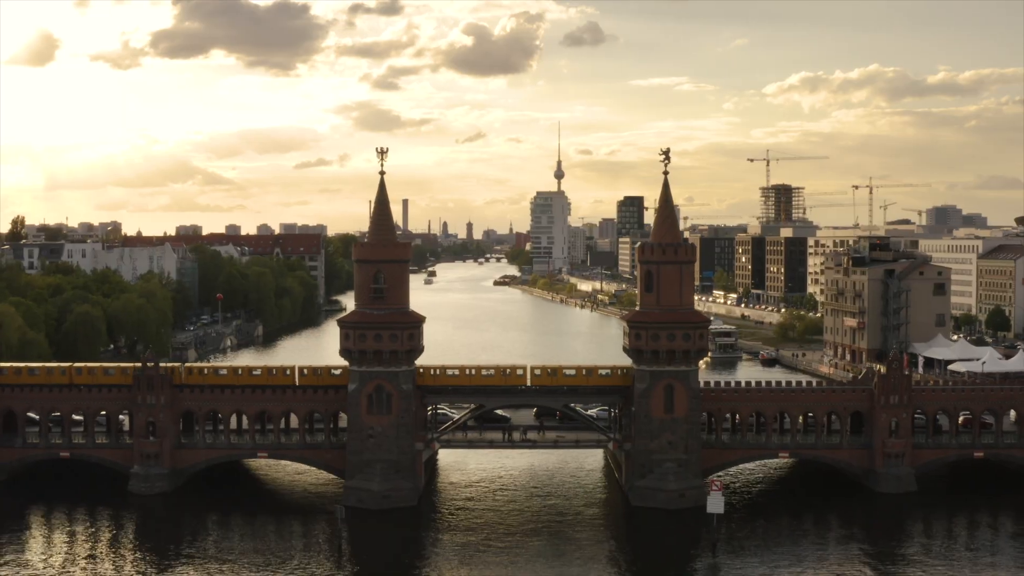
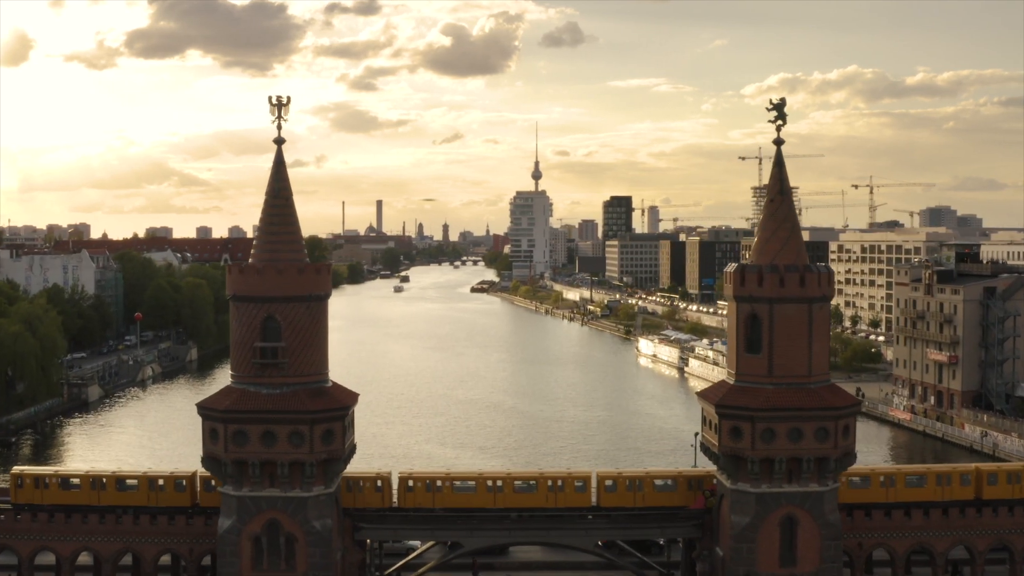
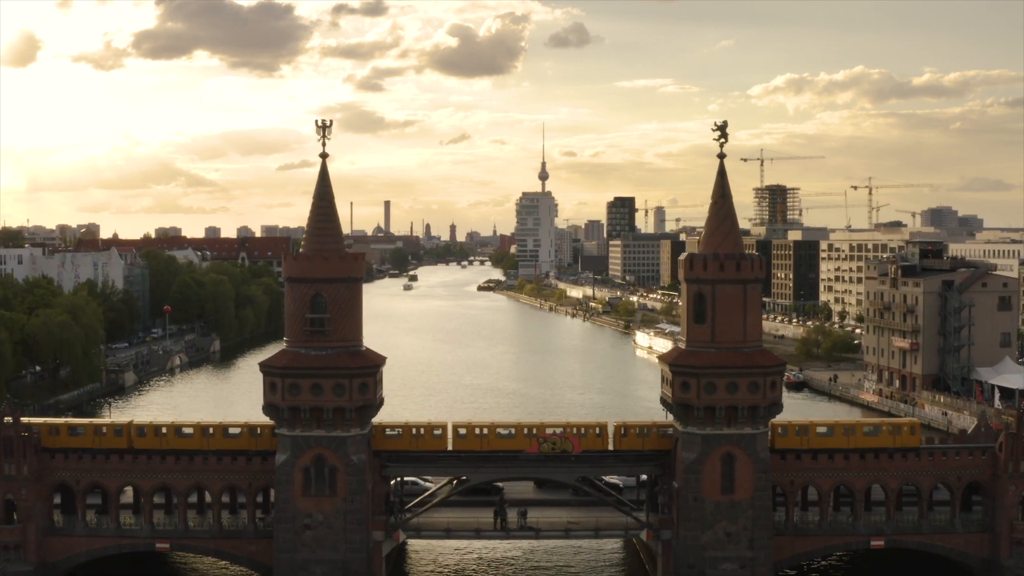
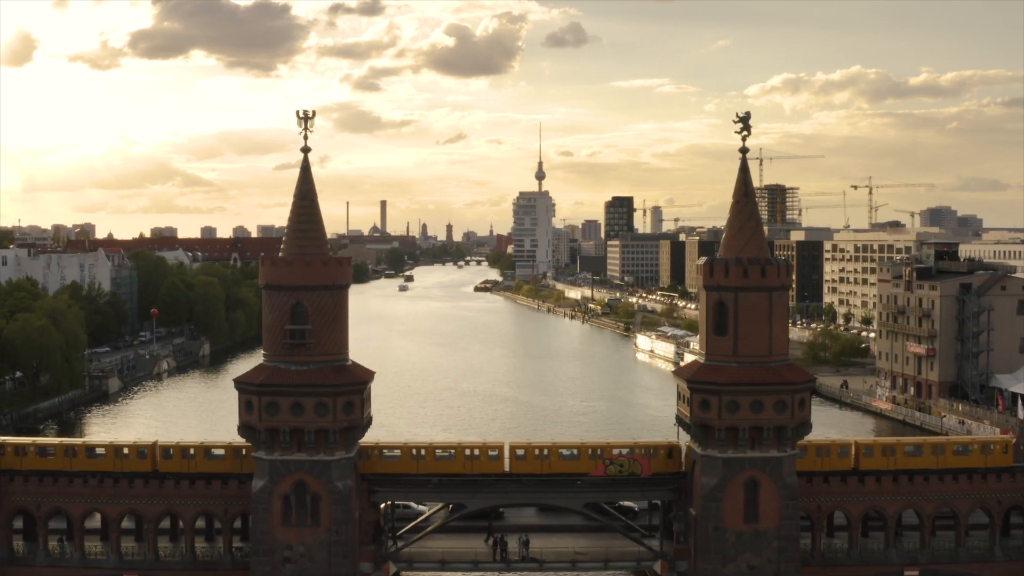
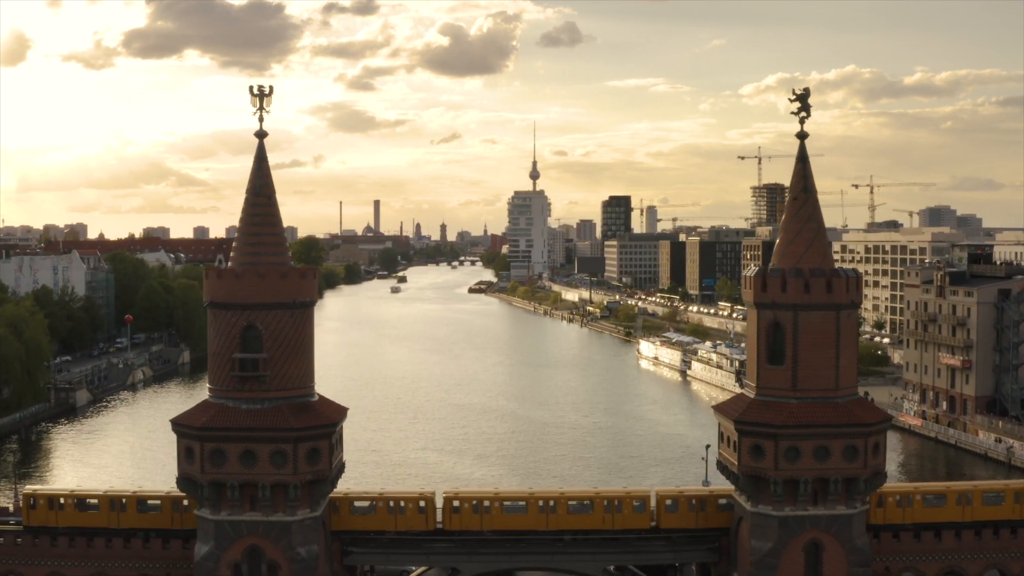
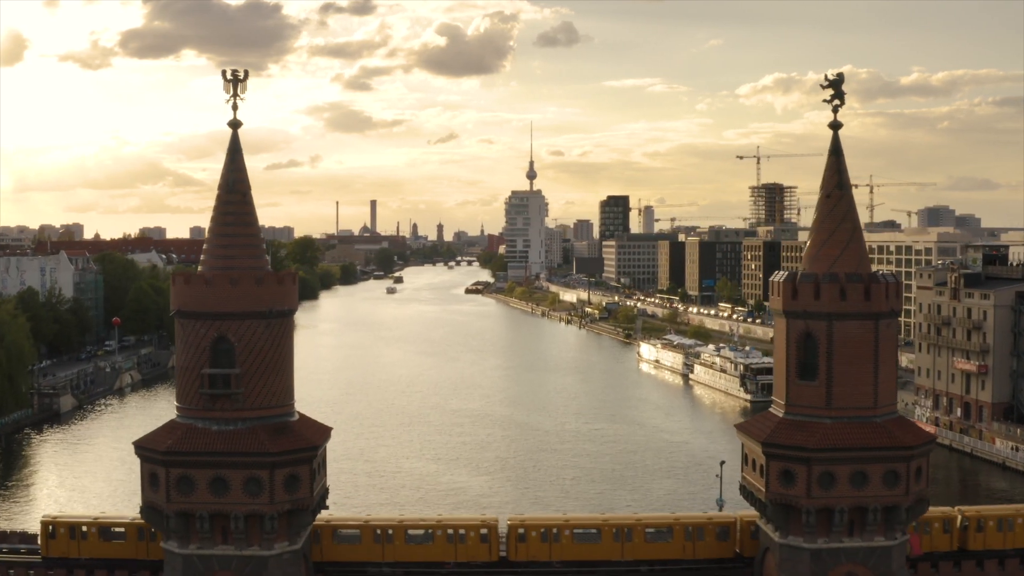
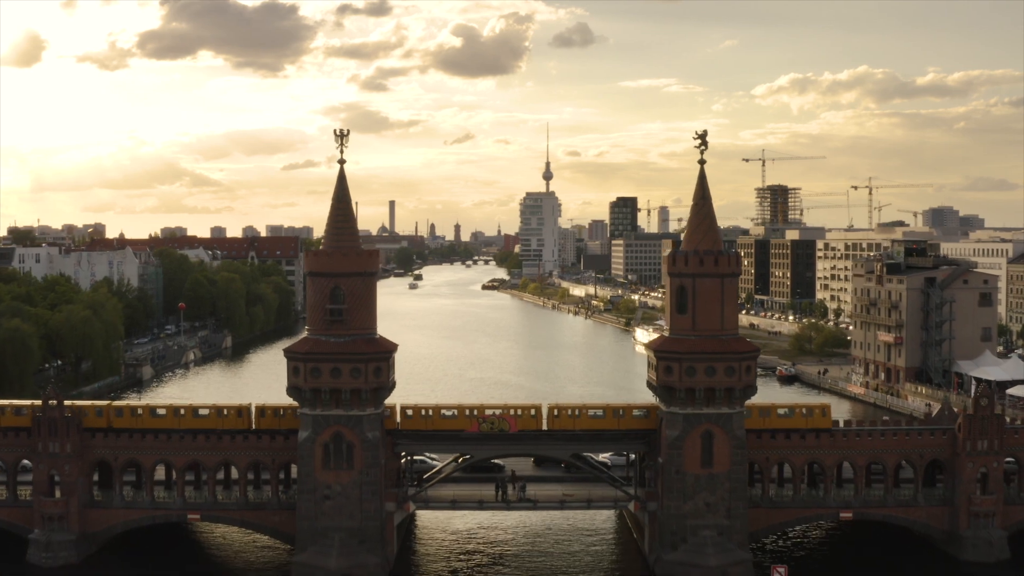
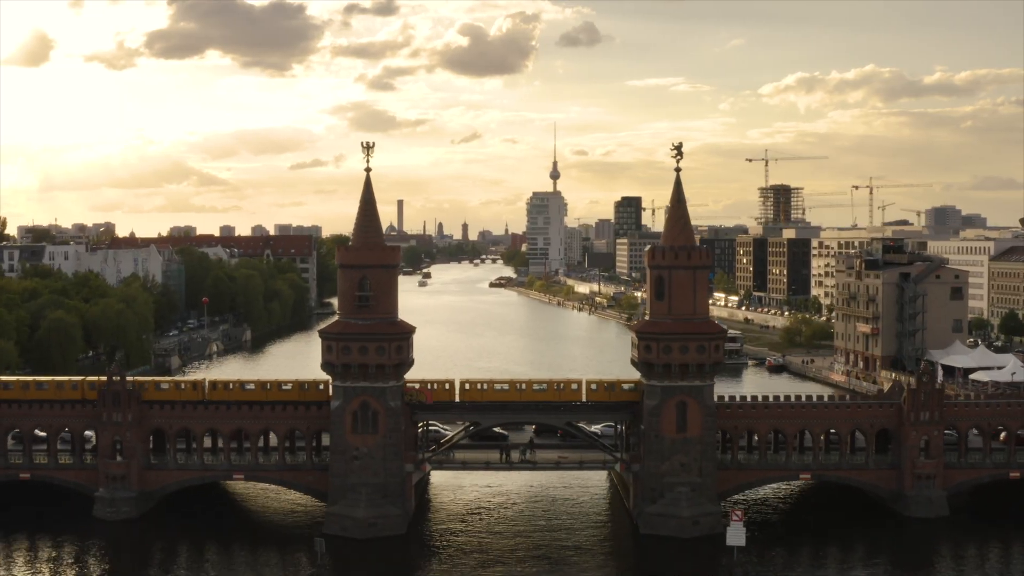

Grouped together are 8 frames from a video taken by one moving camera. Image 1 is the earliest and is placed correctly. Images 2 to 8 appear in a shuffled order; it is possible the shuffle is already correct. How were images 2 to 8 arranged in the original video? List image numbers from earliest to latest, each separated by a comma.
8, 7, 3, 4, 2, 5, 6
